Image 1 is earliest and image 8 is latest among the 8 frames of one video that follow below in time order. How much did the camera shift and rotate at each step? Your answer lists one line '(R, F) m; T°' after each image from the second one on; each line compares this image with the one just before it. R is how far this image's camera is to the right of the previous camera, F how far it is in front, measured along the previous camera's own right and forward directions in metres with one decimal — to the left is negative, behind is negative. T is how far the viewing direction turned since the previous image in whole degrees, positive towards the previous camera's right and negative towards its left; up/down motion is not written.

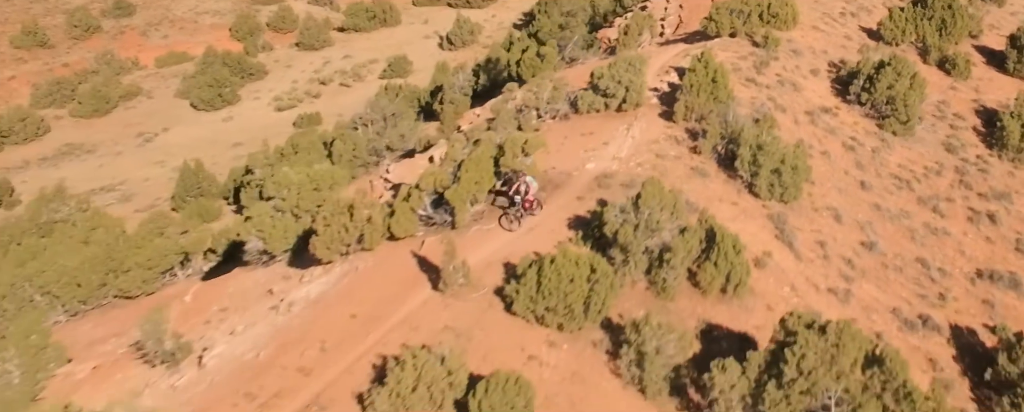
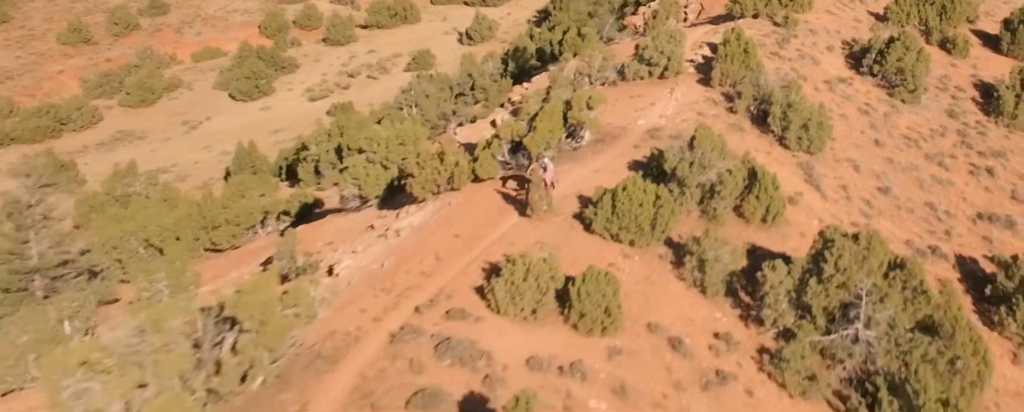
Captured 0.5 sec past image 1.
(-1.7, -3.2) m; 0°
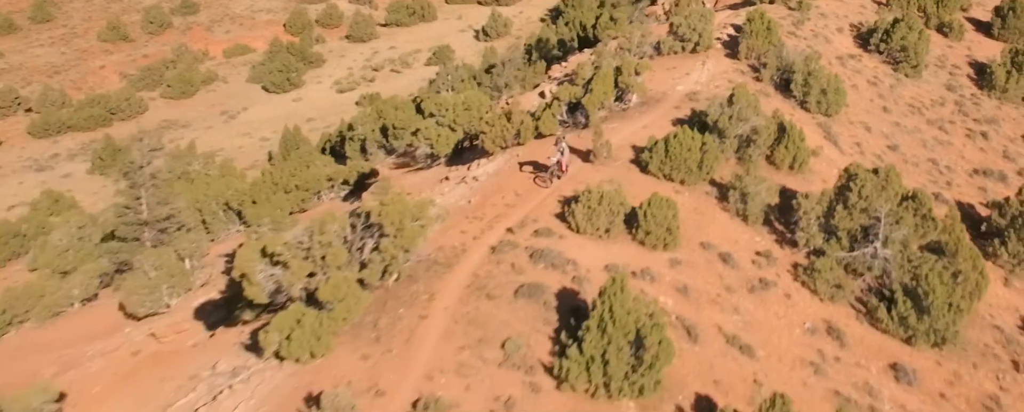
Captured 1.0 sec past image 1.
(-1.8, -3.3) m; 0°
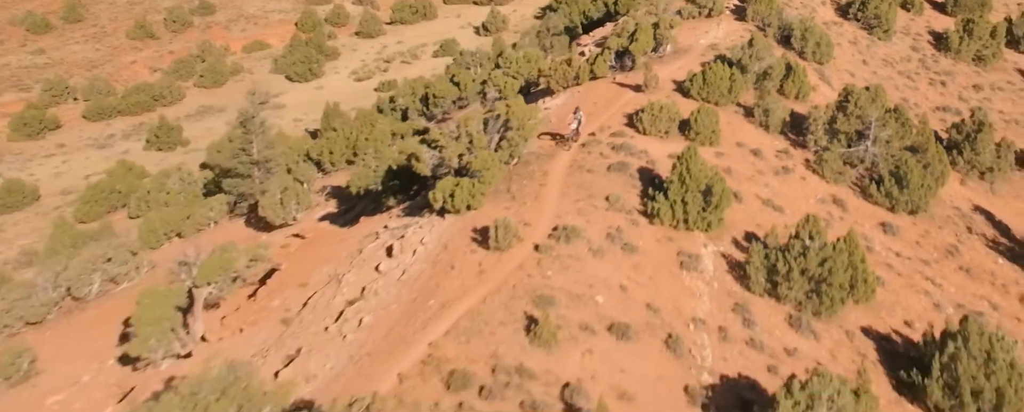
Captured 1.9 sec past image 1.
(-3.3, -6.0) m; +2°
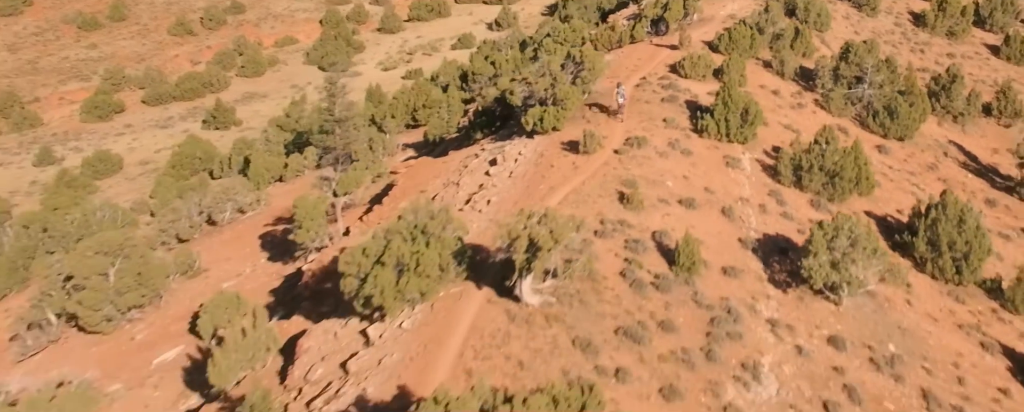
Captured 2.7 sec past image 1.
(-3.0, -5.9) m; +1°
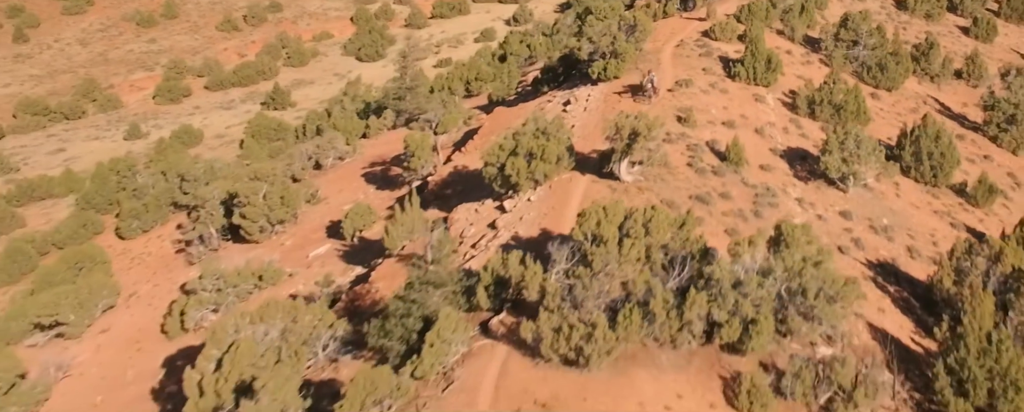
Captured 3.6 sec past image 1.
(-3.3, -7.0) m; +1°
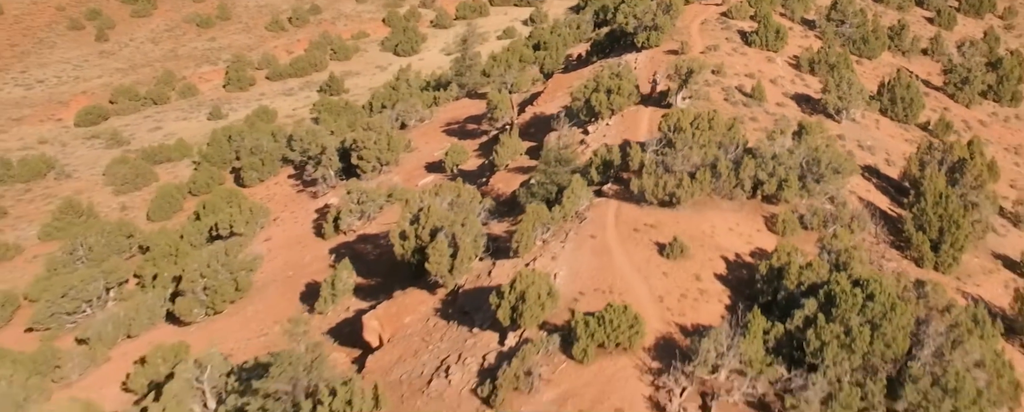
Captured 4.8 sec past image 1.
(-3.8, -8.8) m; +1°
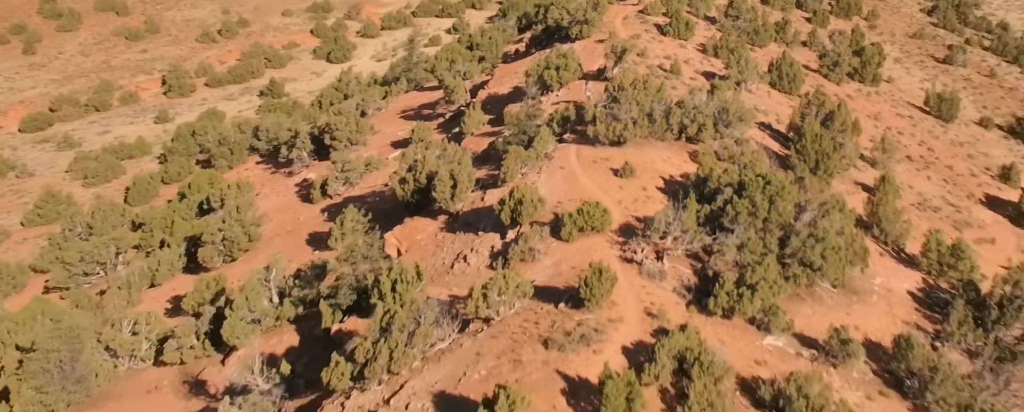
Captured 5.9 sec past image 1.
(-3.1, -7.3) m; +6°
